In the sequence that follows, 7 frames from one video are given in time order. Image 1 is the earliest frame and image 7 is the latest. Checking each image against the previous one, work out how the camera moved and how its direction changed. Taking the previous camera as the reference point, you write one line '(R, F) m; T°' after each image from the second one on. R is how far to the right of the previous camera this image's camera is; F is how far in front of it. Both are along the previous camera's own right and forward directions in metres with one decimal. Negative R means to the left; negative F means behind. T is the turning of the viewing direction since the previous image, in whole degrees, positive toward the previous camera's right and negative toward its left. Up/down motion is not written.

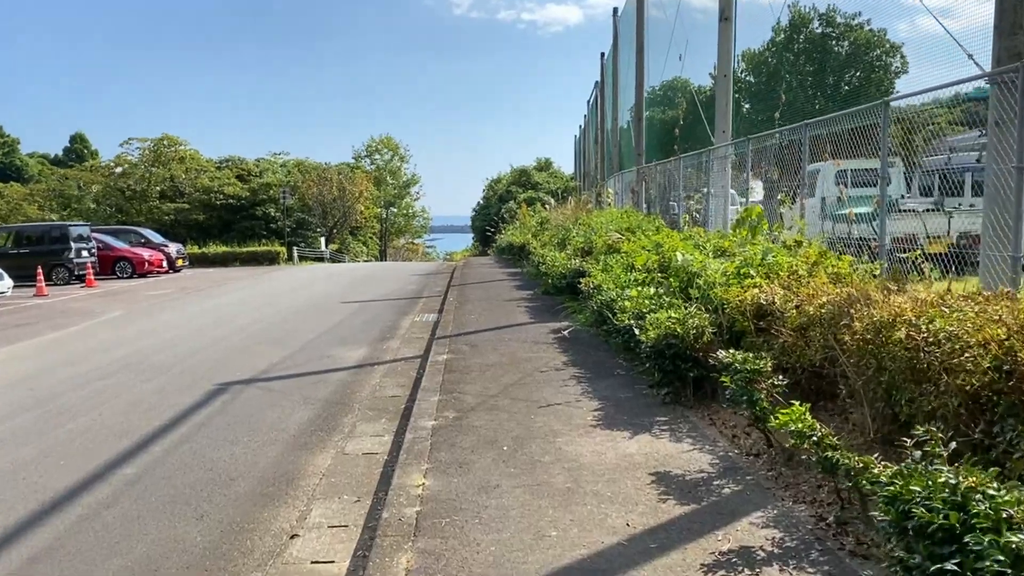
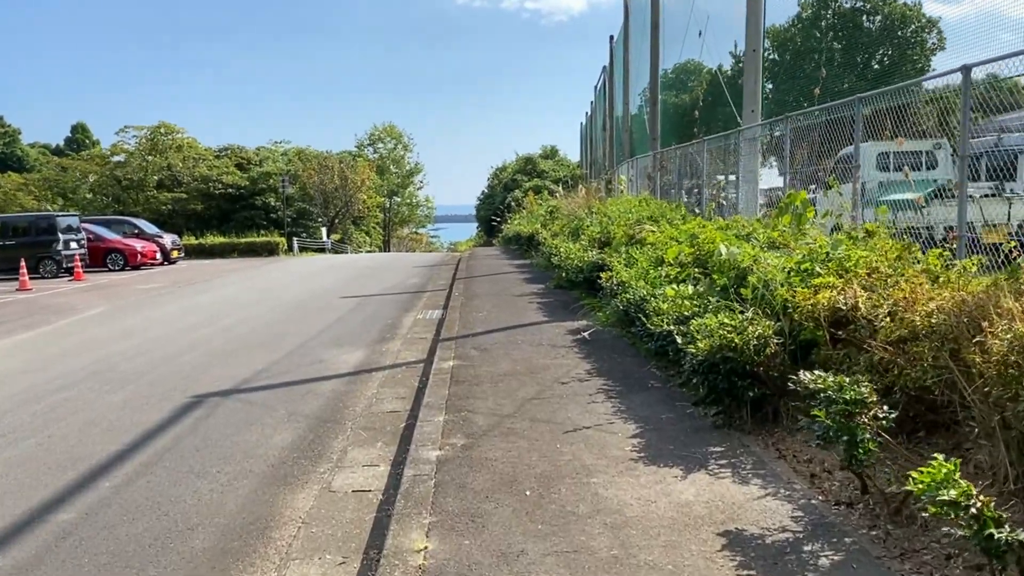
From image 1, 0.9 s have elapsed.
(-0.1, +0.9) m; 0°
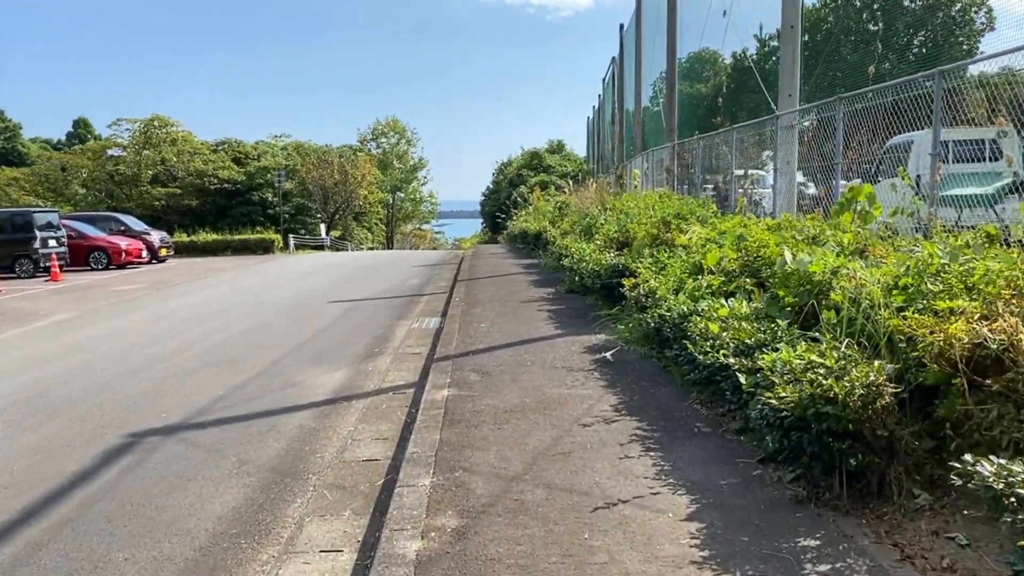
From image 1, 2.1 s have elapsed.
(0.0, +1.1) m; 0°
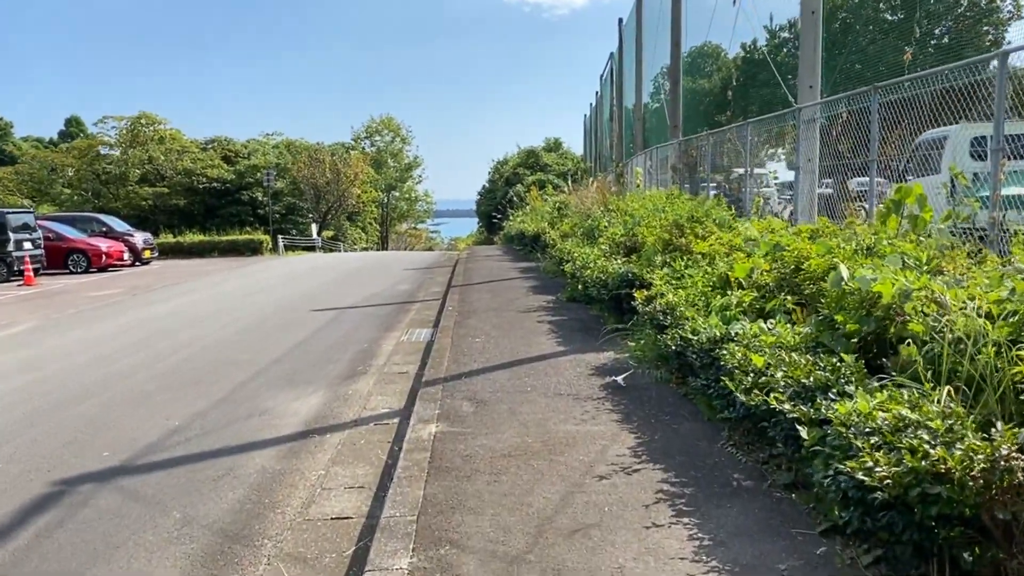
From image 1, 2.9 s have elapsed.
(0.0, +0.8) m; 0°
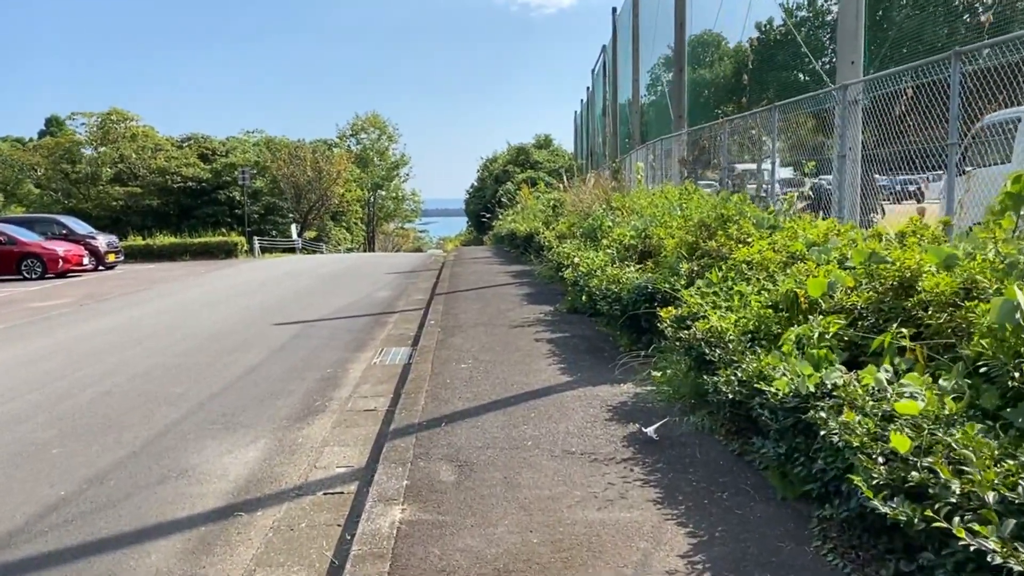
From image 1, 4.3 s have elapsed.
(0.0, +1.3) m; +1°
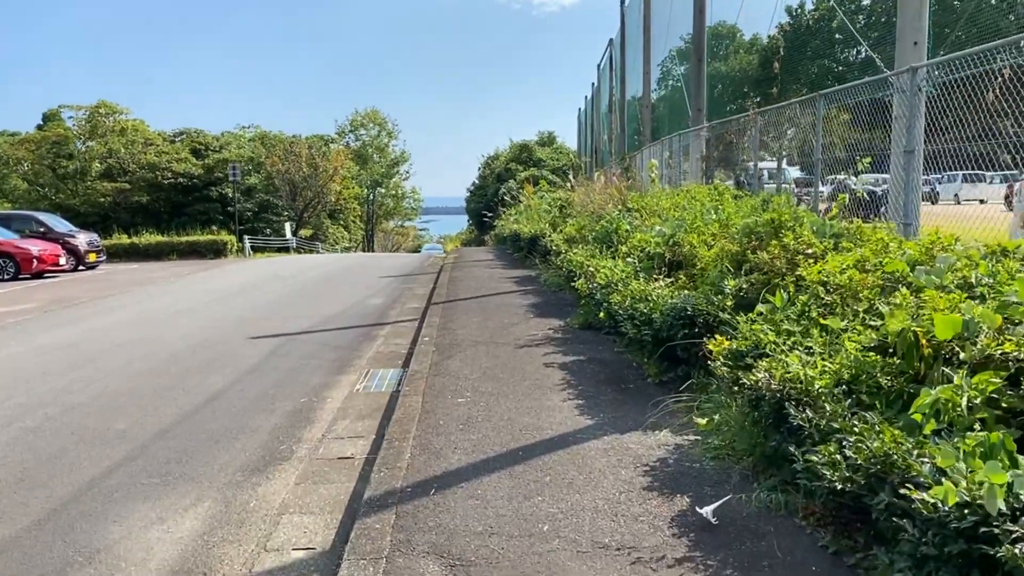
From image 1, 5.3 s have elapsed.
(0.0, +1.0) m; 0°
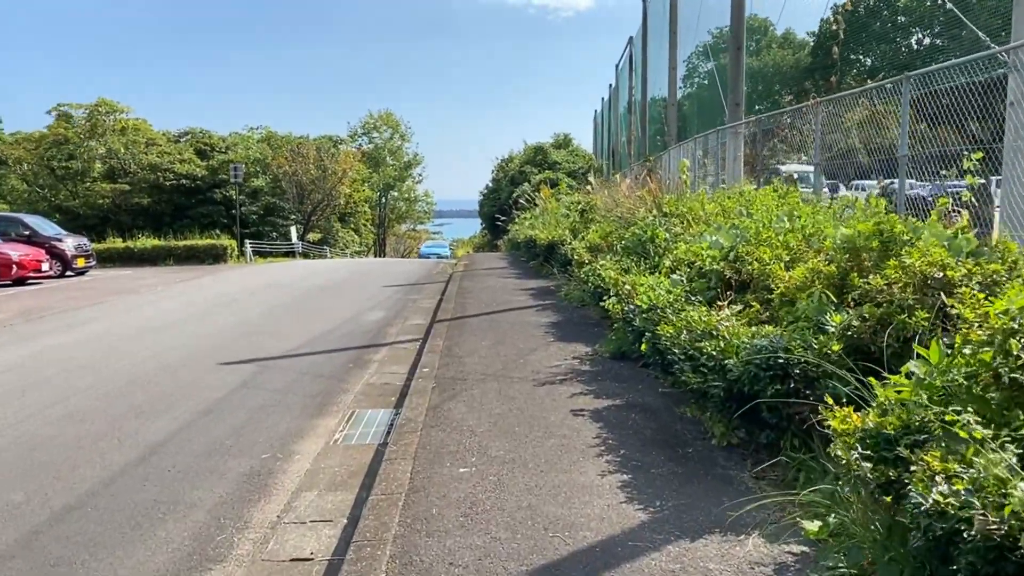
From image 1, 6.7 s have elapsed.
(0.0, +1.2) m; -1°
